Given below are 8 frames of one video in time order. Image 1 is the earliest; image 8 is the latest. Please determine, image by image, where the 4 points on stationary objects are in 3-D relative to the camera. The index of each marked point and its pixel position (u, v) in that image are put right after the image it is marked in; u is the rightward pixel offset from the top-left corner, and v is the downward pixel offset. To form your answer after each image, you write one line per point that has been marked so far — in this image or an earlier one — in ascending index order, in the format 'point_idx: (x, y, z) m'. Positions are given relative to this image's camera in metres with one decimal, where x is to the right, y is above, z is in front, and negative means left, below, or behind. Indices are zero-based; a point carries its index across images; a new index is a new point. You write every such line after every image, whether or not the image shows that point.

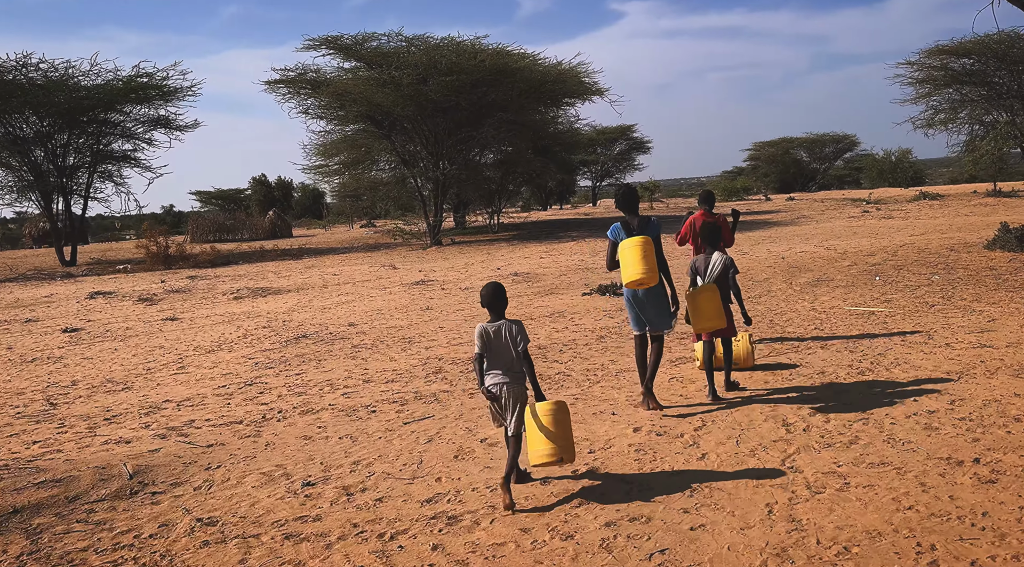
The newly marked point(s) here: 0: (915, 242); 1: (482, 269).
0: (+7.7, +0.8, +17.5) m
1: (-0.6, +0.3, +19.3) m
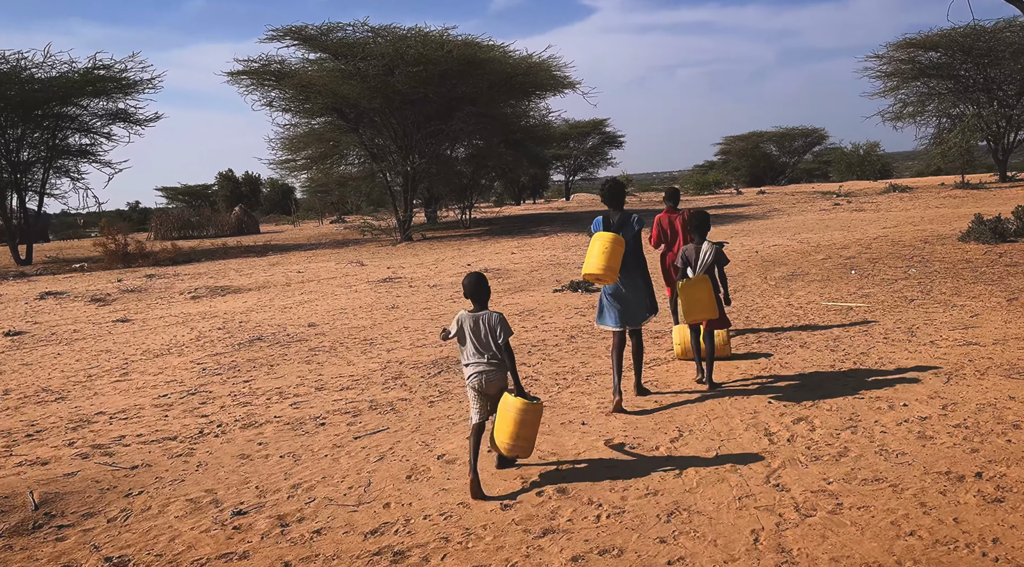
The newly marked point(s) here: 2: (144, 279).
0: (+7.1, +0.9, +17.3) m
1: (-1.2, +0.4, +18.8) m
2: (-7.4, +0.1, +18.7) m
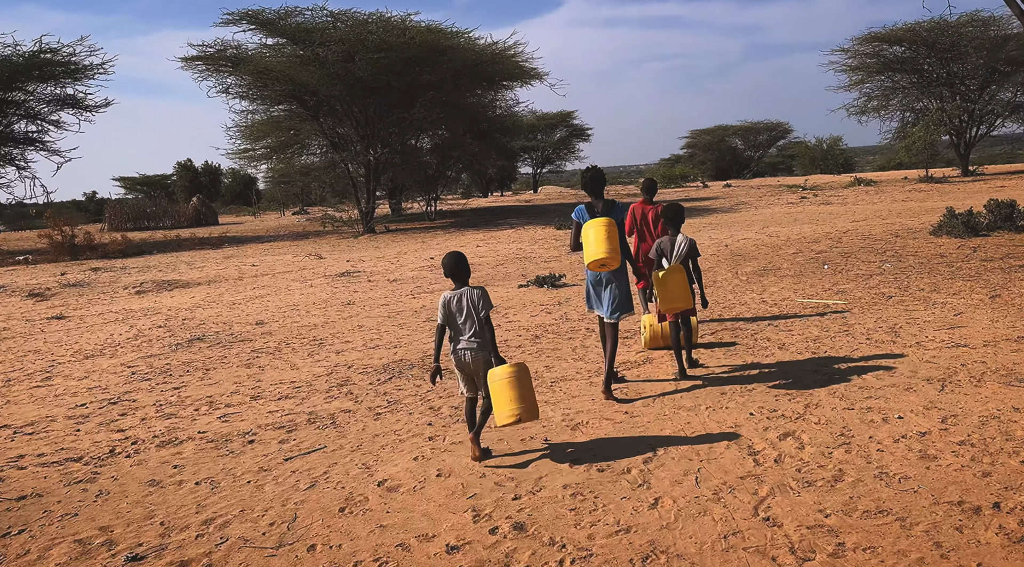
0: (+6.4, +1.0, +17.0) m
1: (-2.0, +0.5, +18.2) m
2: (-8.2, +0.2, +17.8) m
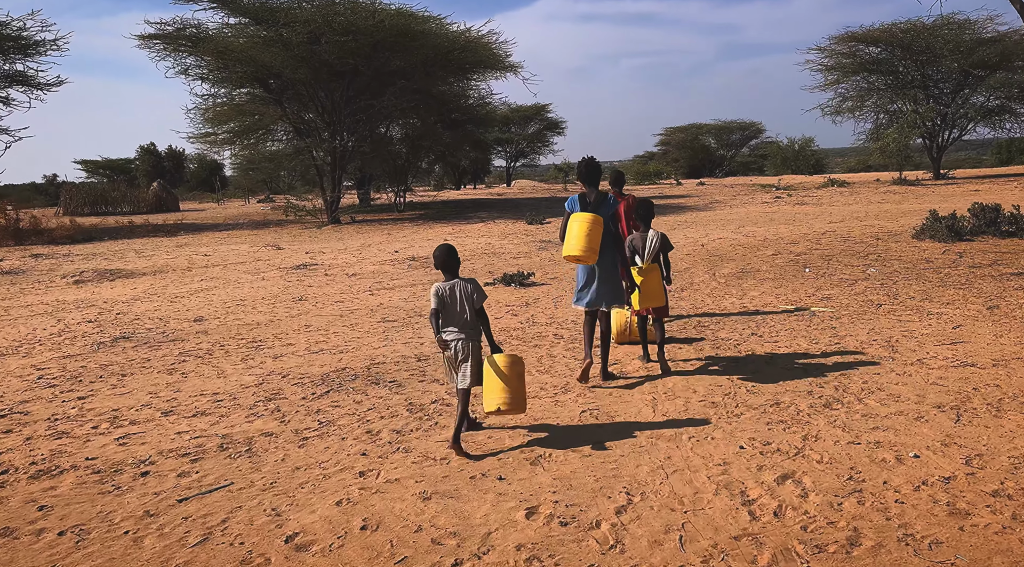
0: (+5.8, +0.9, +16.4) m
1: (-2.6, +0.6, +17.4) m
2: (-8.8, +0.4, +16.8) m
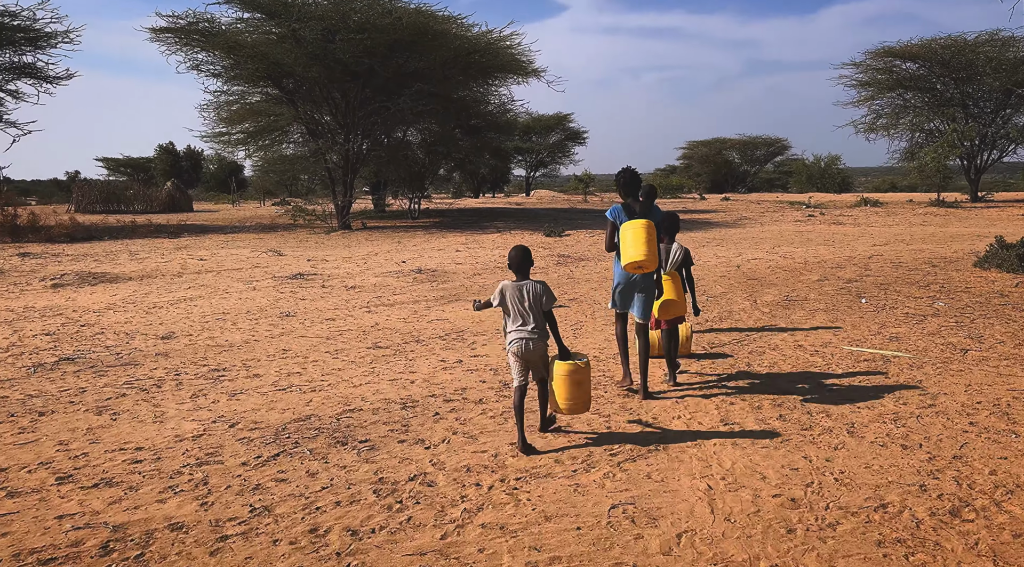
0: (+6.1, +0.5, +15.0) m
1: (-2.3, +0.4, +16.2) m
2: (-8.5, +0.4, +15.7) m
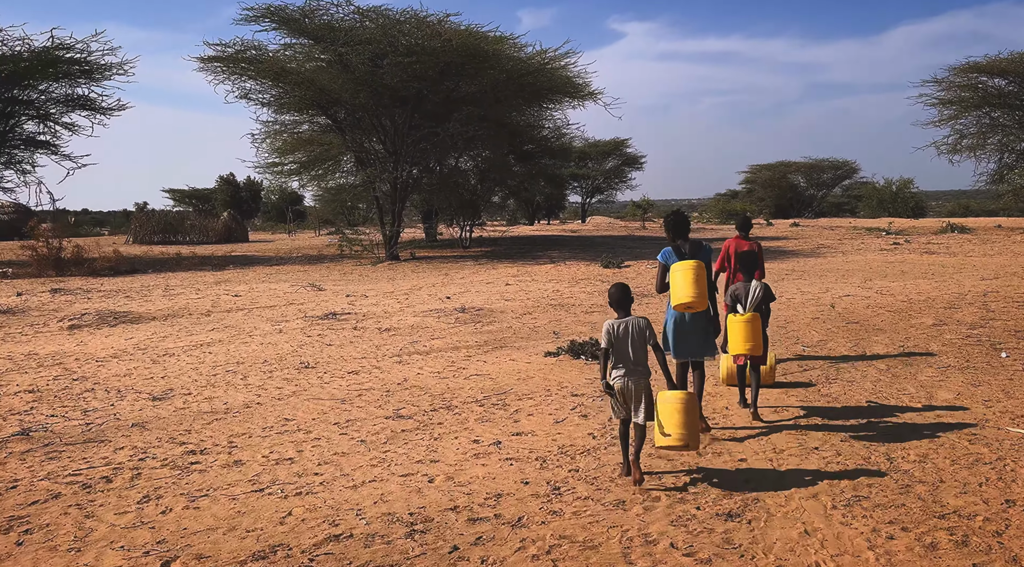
0: (+6.9, -0.1, +13.1) m
1: (-1.4, -0.2, +14.8) m
2: (-7.6, -0.2, +14.8) m
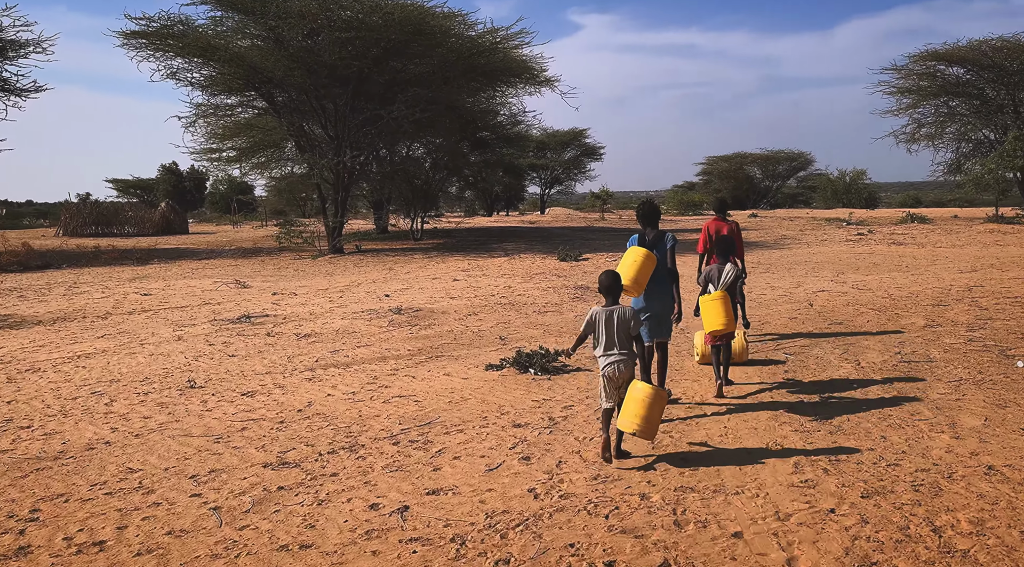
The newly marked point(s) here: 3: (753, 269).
0: (+6.2, 0.0, +12.0) m
1: (-2.2, -0.2, +13.3) m
2: (-8.4, -0.2, +13.0) m
3: (+4.2, +0.3, +15.8) m
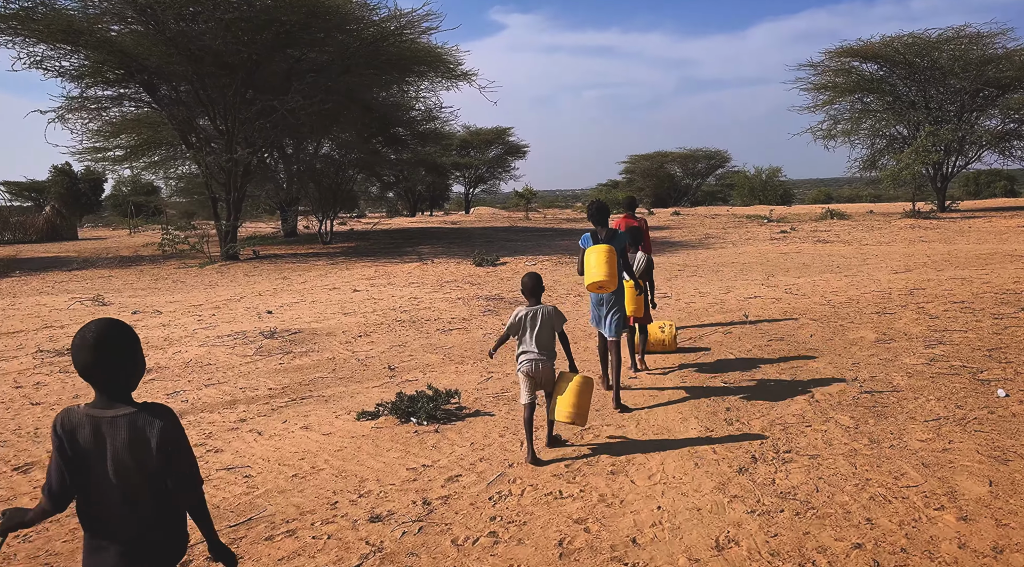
0: (+5.0, -0.1, +11.0) m
1: (-3.4, -0.4, +11.6) m
2: (-9.6, -0.5, +10.8) m
3: (+2.7, +0.2, +14.6) m
